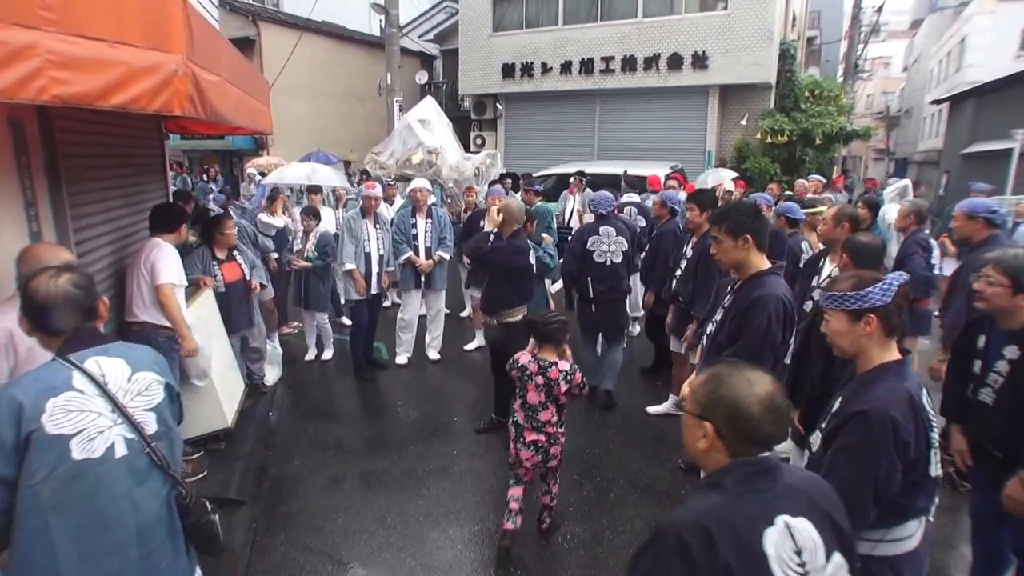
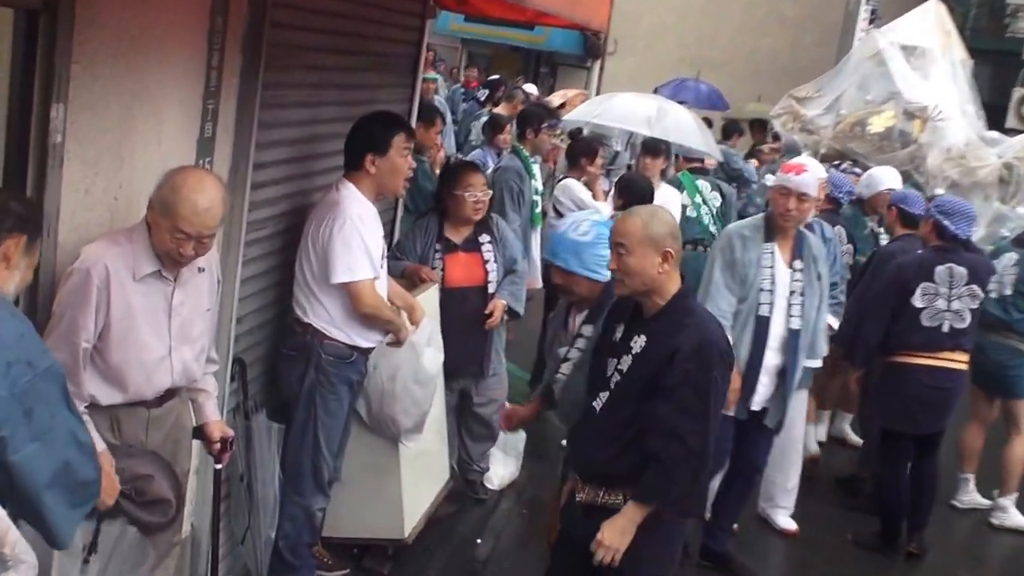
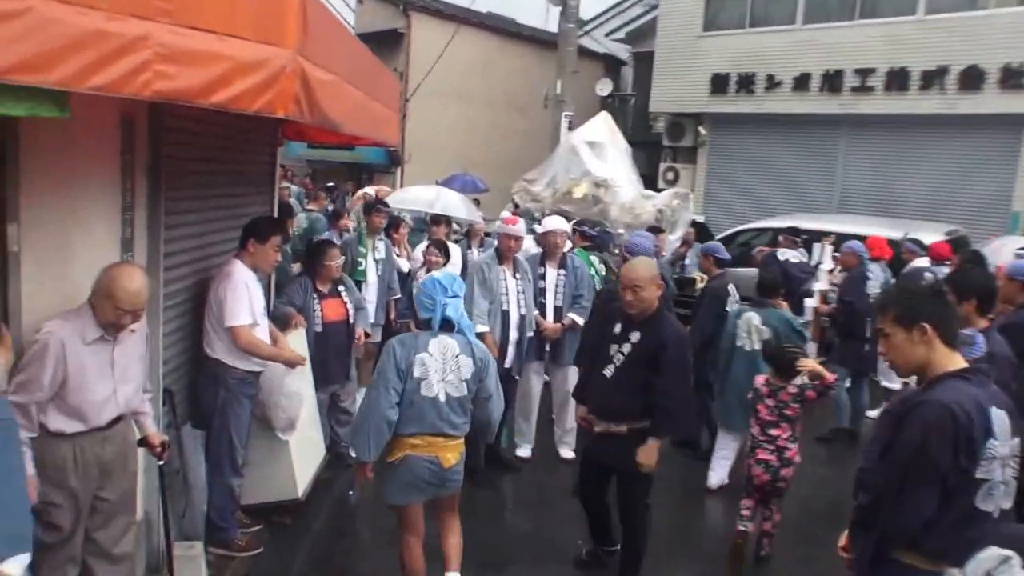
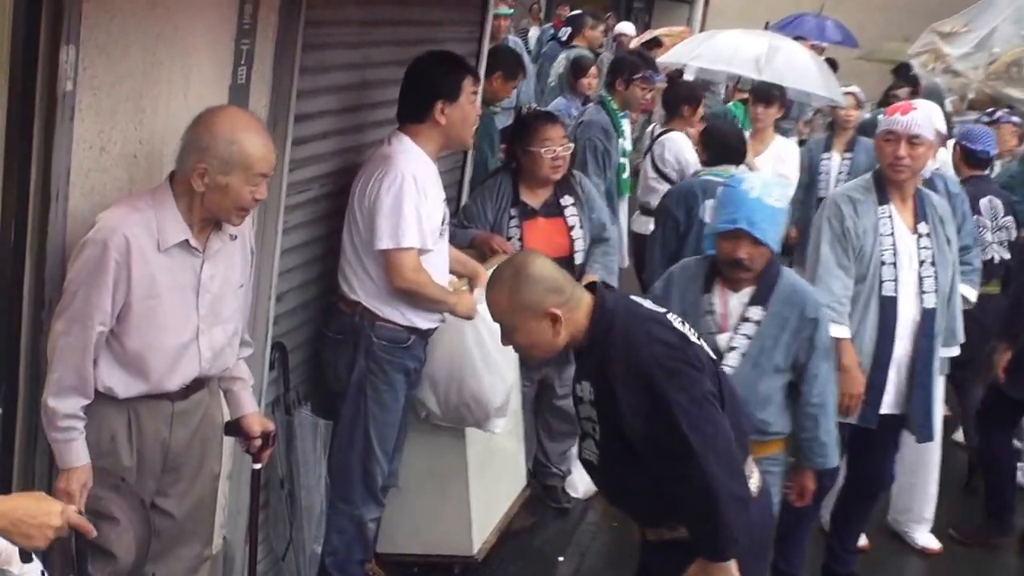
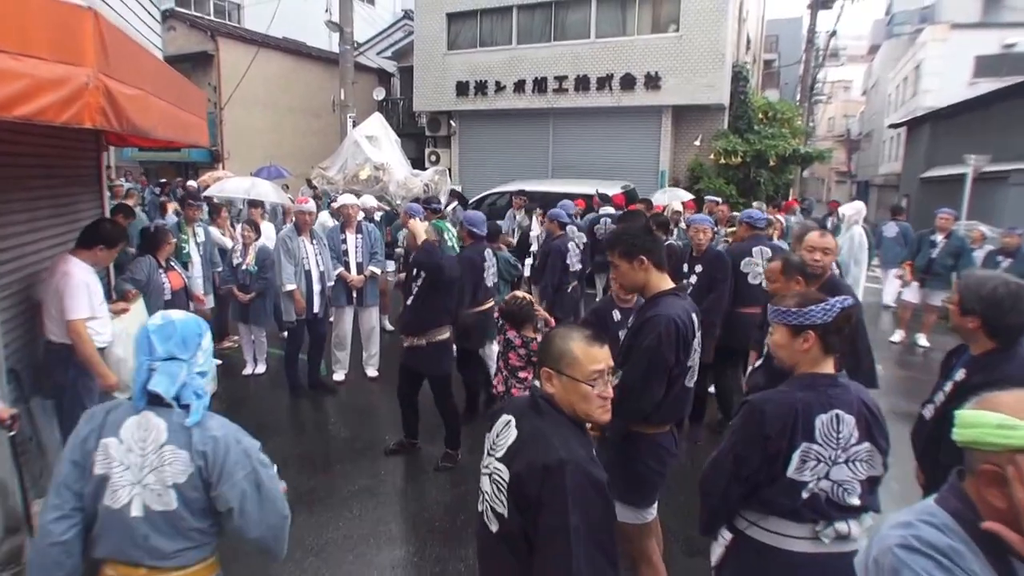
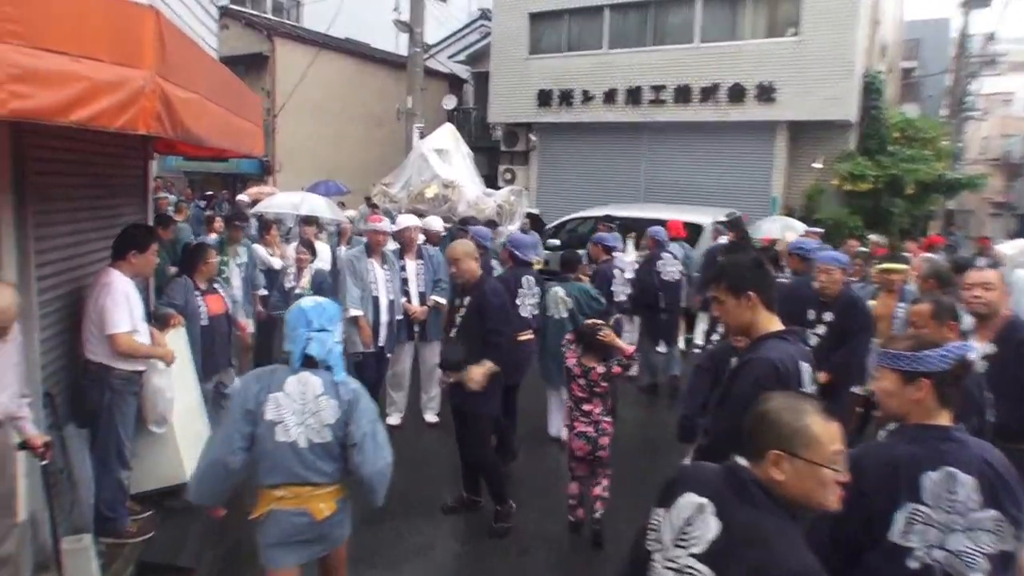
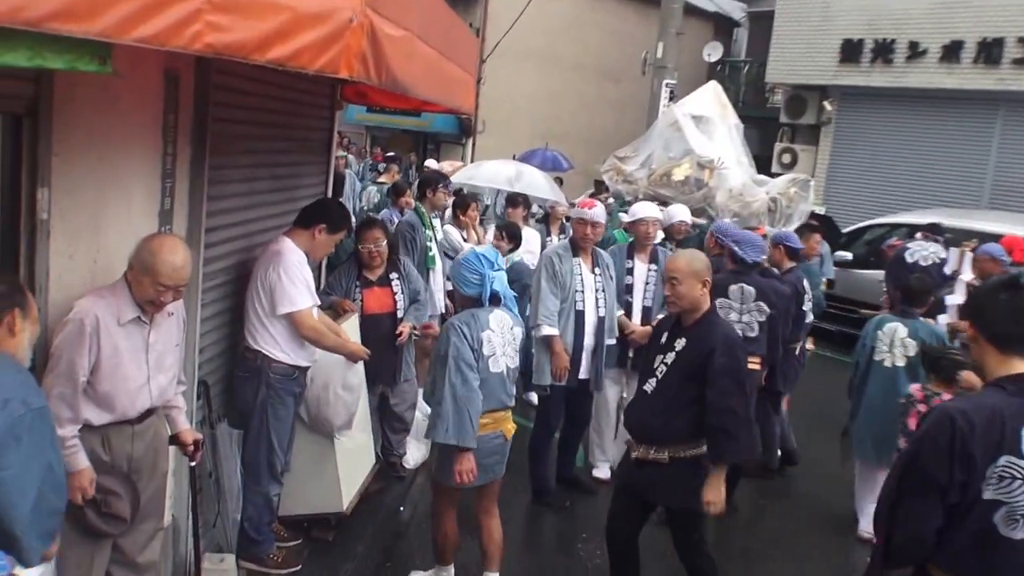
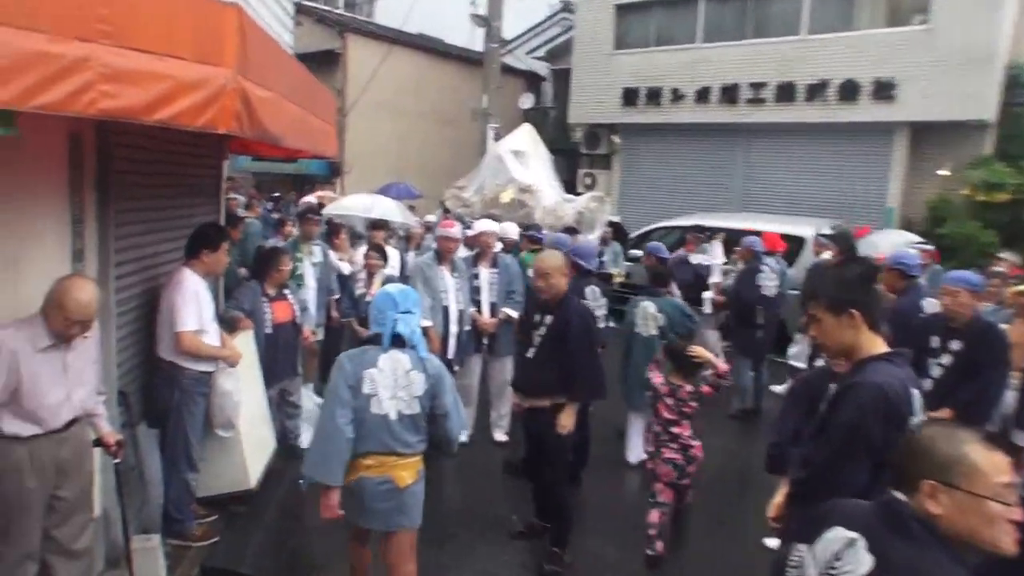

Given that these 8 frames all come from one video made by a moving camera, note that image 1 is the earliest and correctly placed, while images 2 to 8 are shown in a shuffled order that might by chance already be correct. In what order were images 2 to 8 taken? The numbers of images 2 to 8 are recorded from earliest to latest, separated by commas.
5, 6, 8, 3, 7, 2, 4
